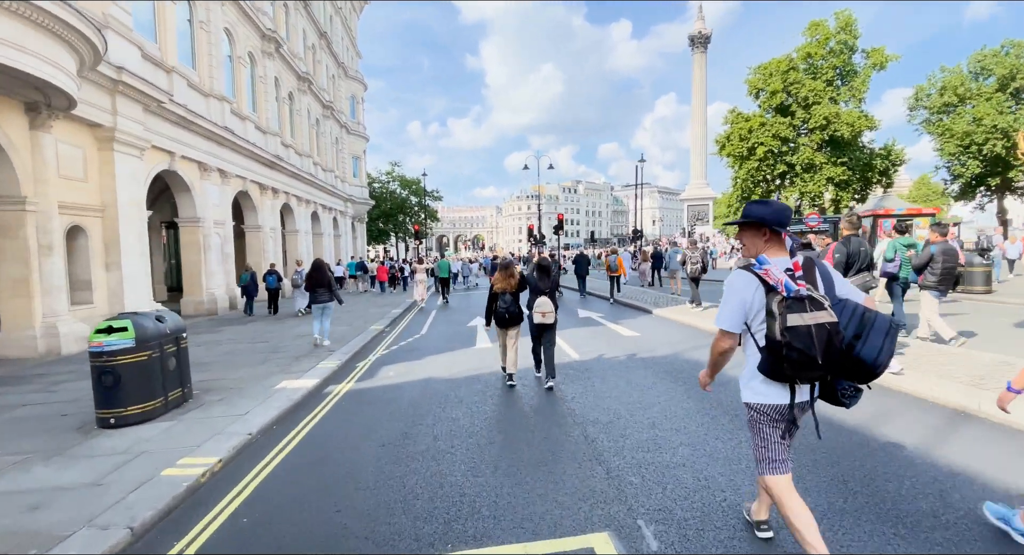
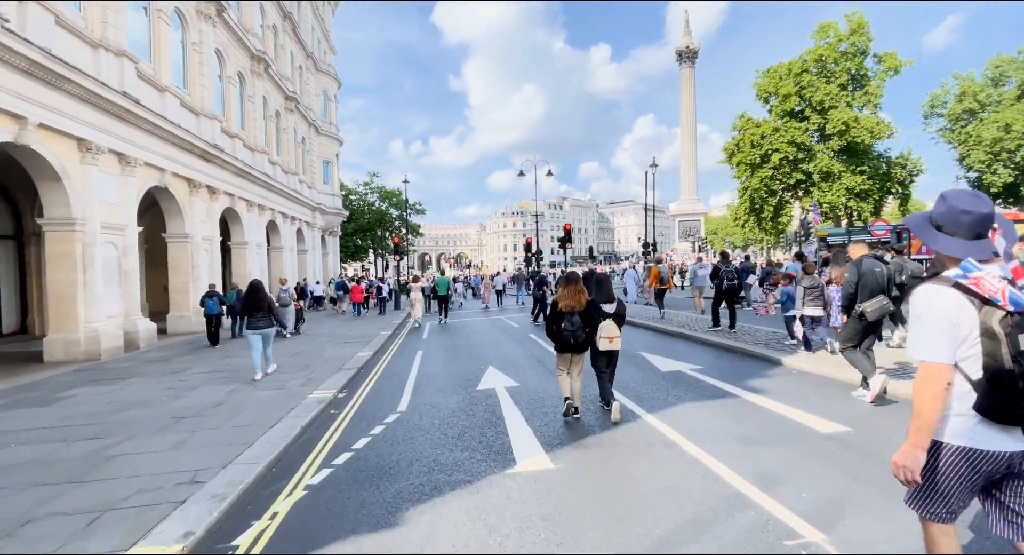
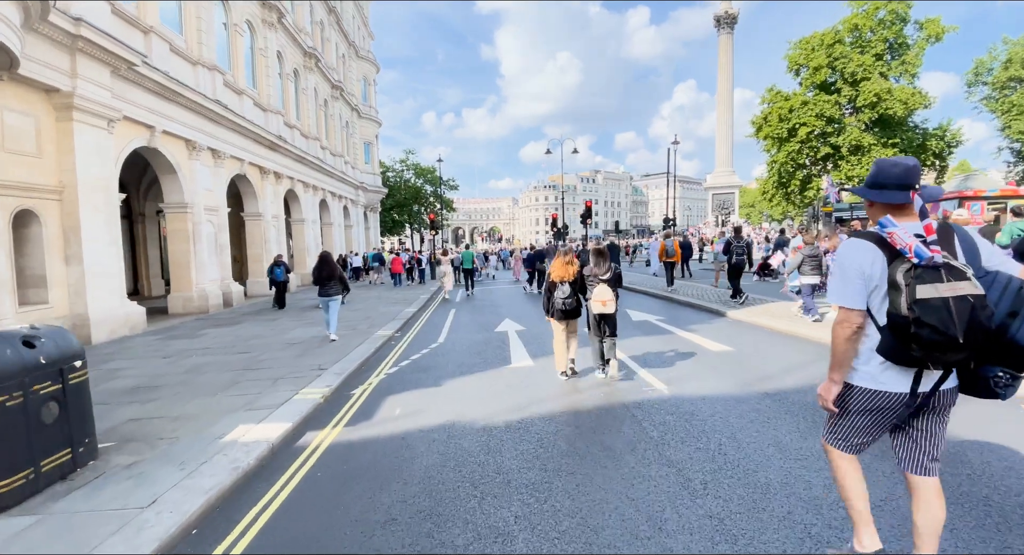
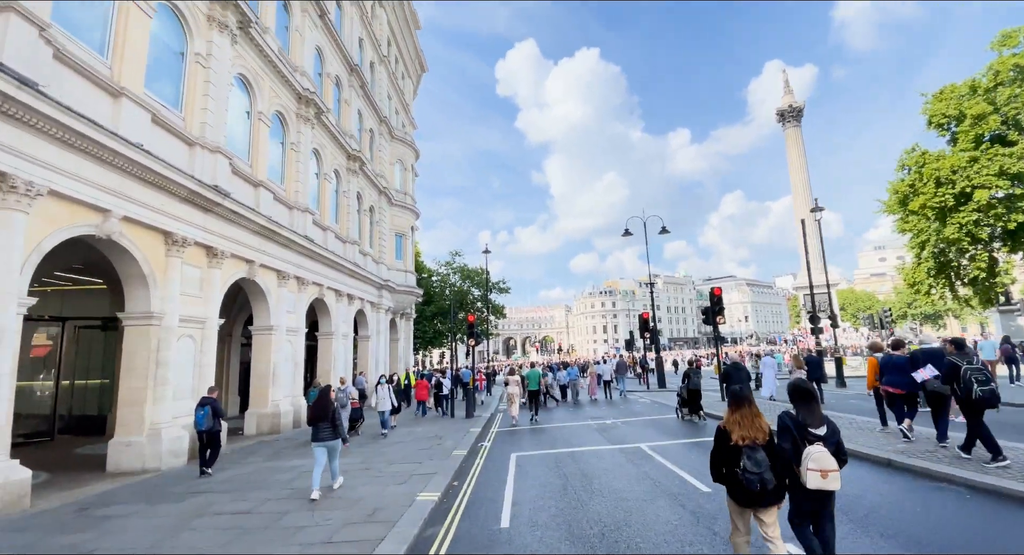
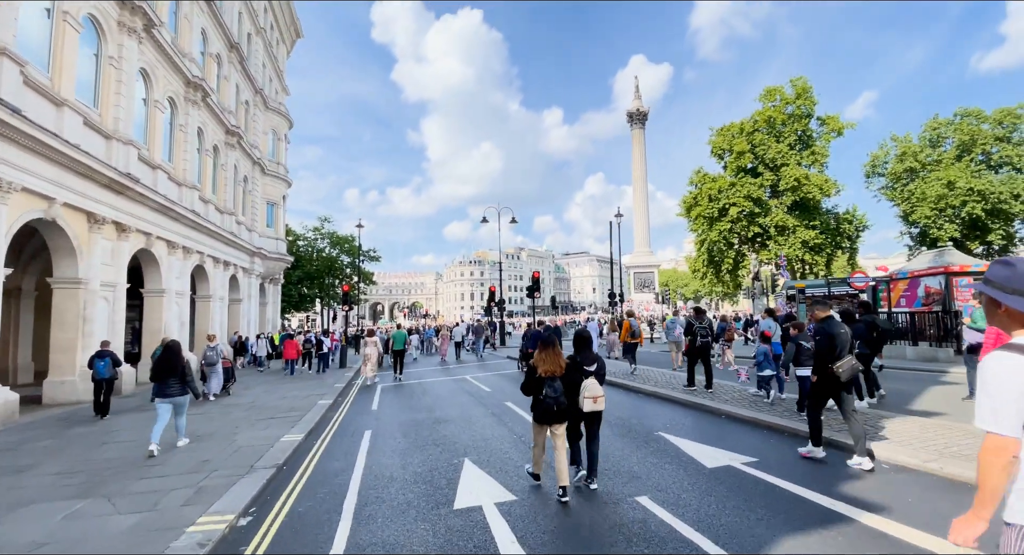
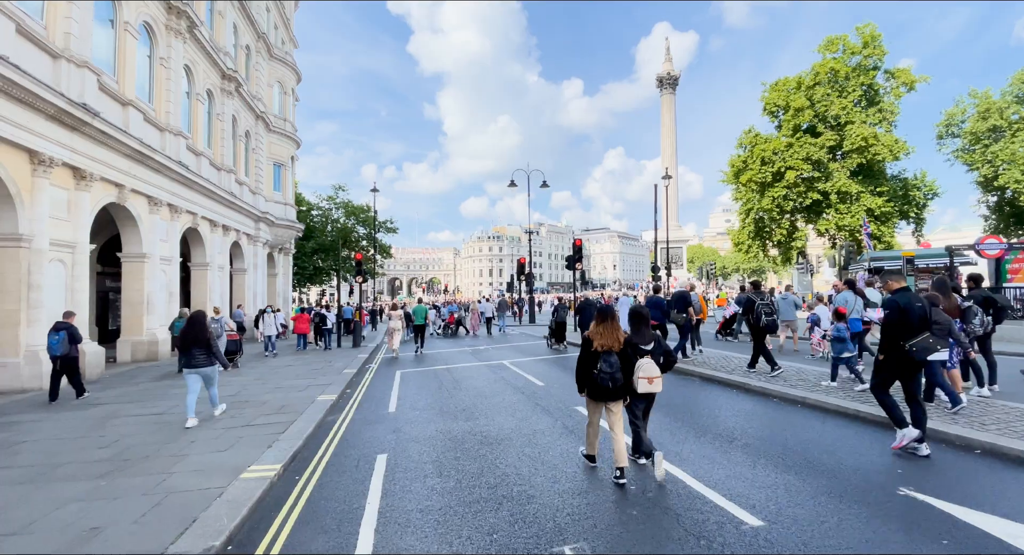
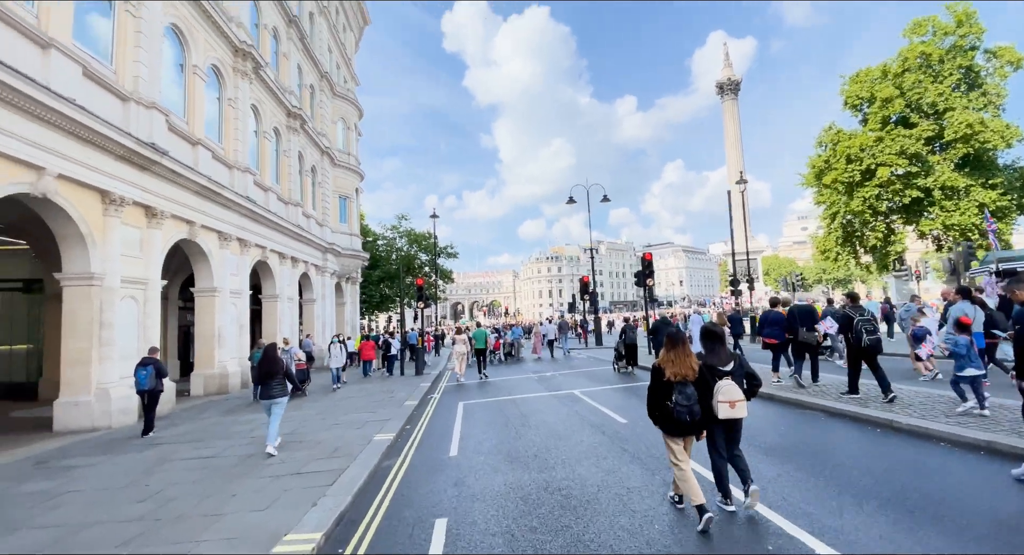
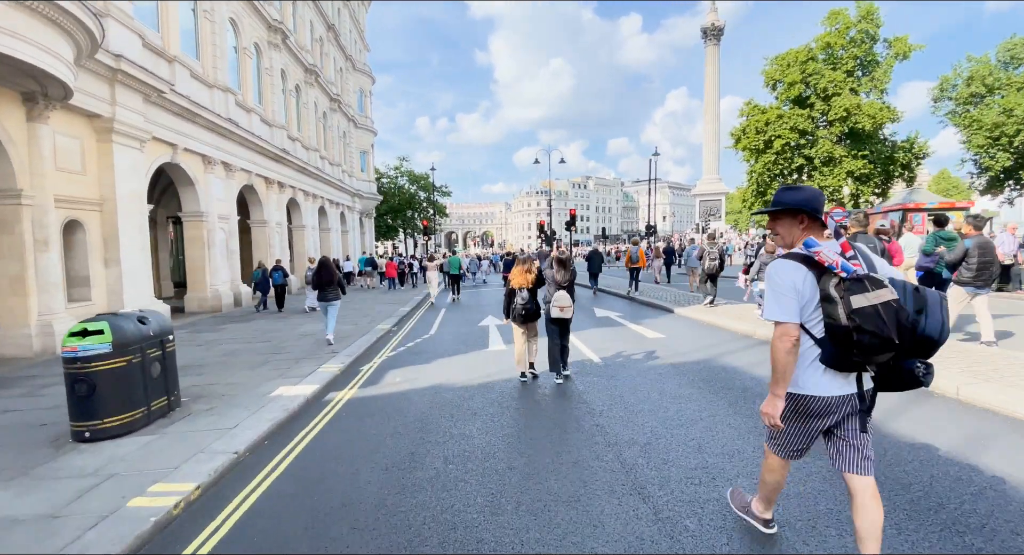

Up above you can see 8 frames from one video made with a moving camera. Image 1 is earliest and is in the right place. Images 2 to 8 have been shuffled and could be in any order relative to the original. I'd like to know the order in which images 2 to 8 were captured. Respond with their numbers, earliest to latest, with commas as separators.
8, 3, 2, 5, 6, 7, 4
